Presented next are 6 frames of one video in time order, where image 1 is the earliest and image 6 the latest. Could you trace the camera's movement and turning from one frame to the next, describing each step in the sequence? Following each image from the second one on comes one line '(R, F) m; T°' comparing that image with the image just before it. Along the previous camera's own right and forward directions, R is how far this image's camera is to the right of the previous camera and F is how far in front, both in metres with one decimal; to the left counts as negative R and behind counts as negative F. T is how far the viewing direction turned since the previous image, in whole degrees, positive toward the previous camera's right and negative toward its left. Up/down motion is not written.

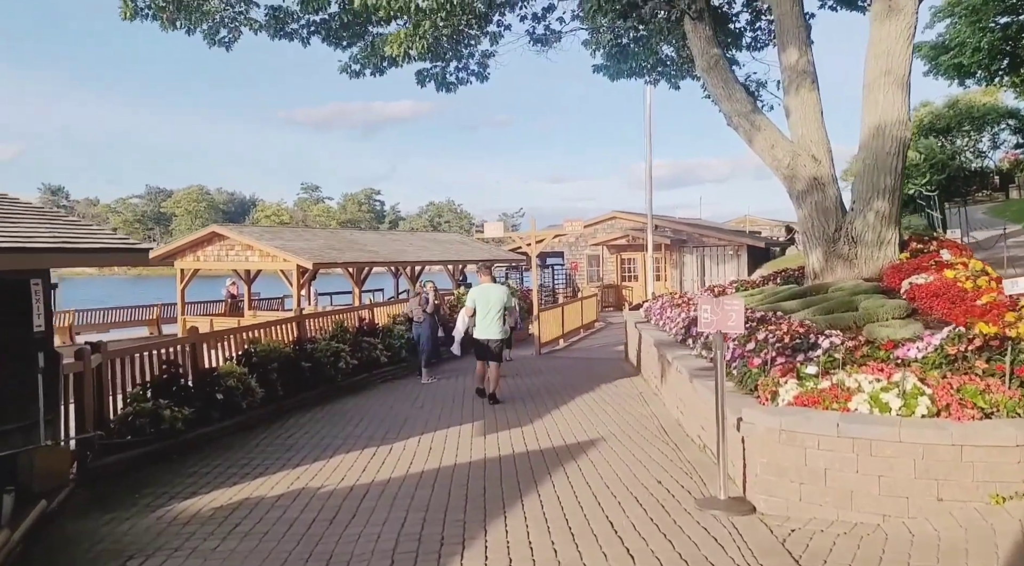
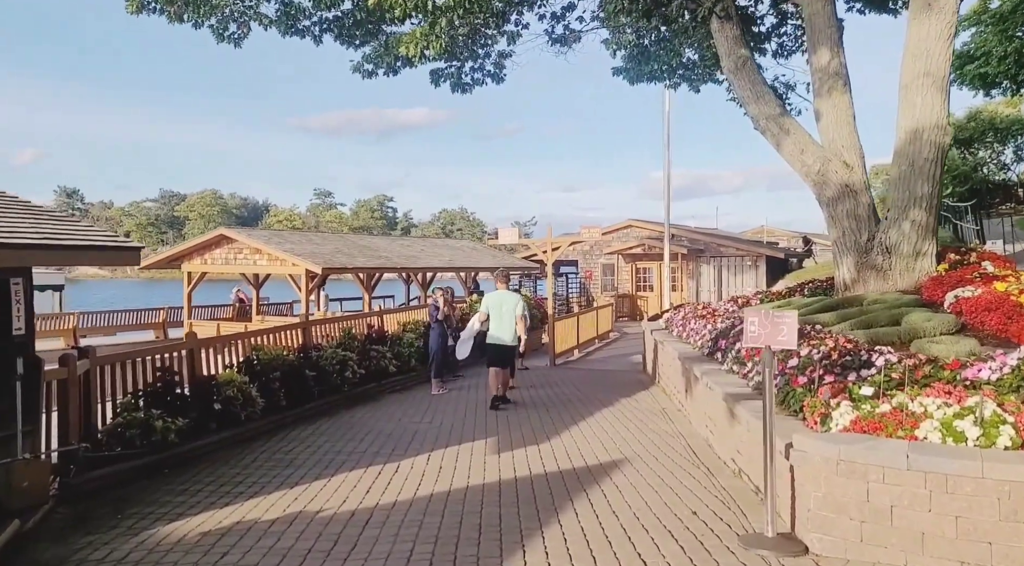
(-0.1, +0.5) m; -1°
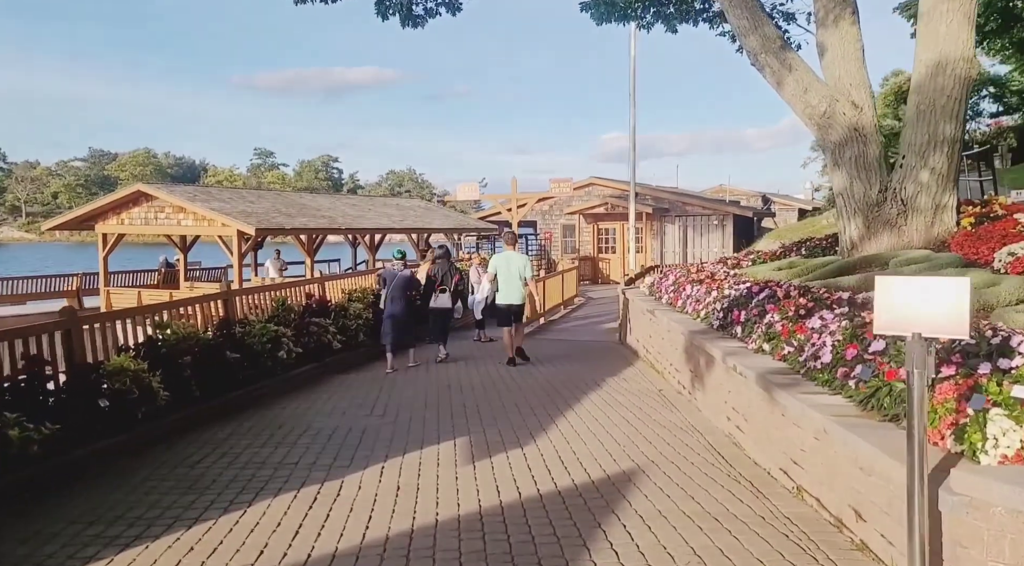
(-0.2, +1.6) m; +4°
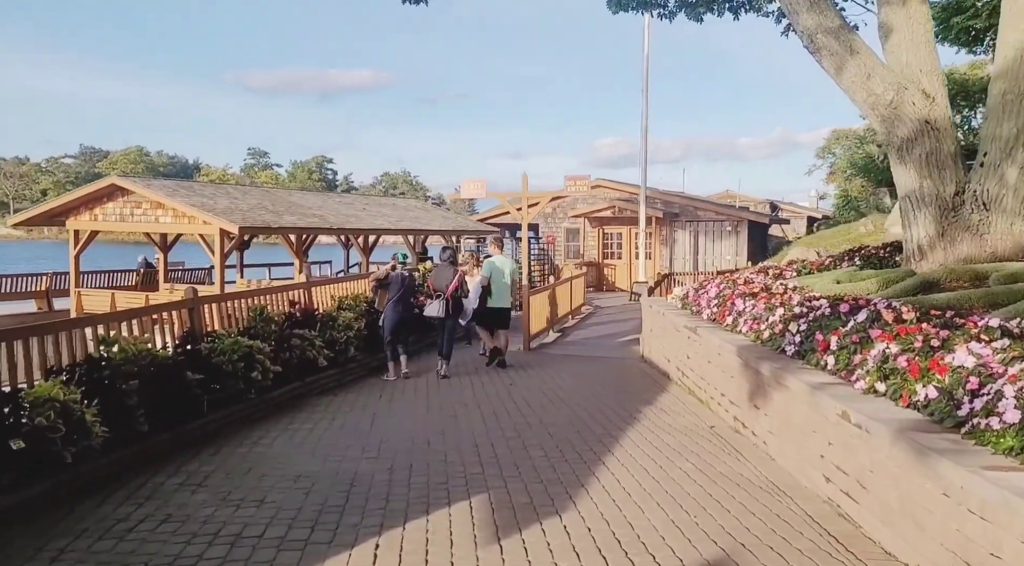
(-0.3, +1.4) m; +1°
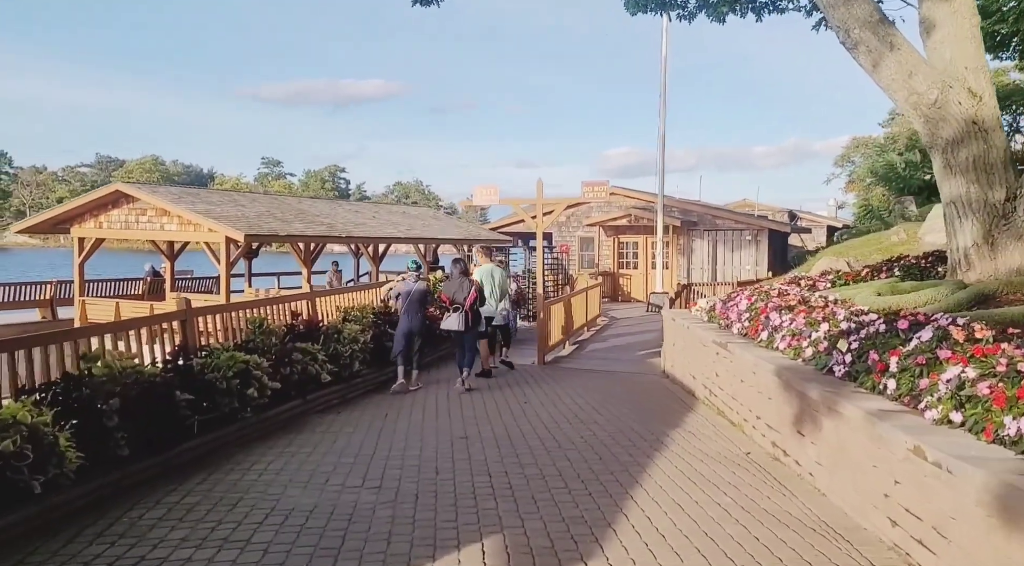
(0.0, +0.5) m; -1°
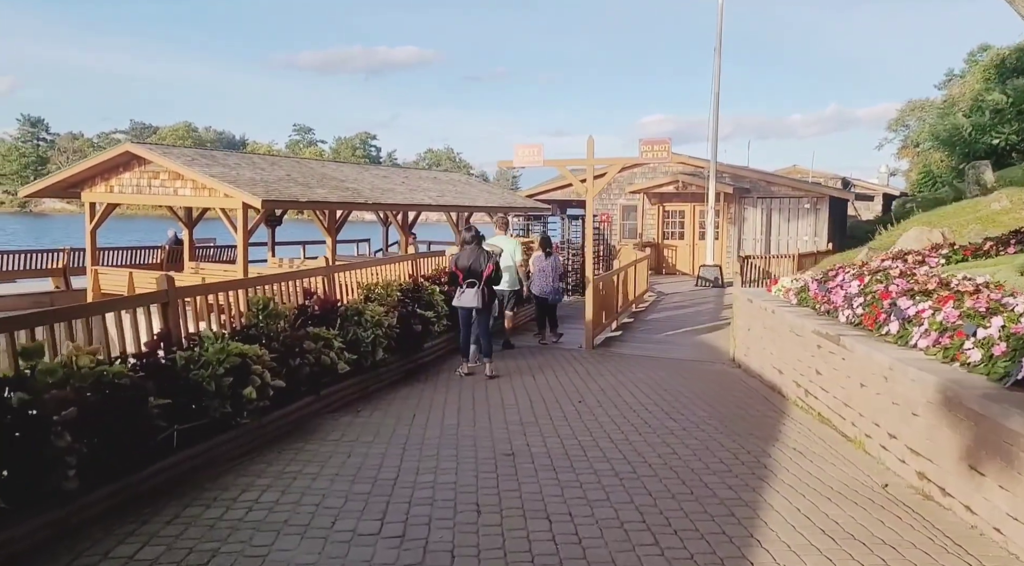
(-0.2, +1.4) m; -2°
